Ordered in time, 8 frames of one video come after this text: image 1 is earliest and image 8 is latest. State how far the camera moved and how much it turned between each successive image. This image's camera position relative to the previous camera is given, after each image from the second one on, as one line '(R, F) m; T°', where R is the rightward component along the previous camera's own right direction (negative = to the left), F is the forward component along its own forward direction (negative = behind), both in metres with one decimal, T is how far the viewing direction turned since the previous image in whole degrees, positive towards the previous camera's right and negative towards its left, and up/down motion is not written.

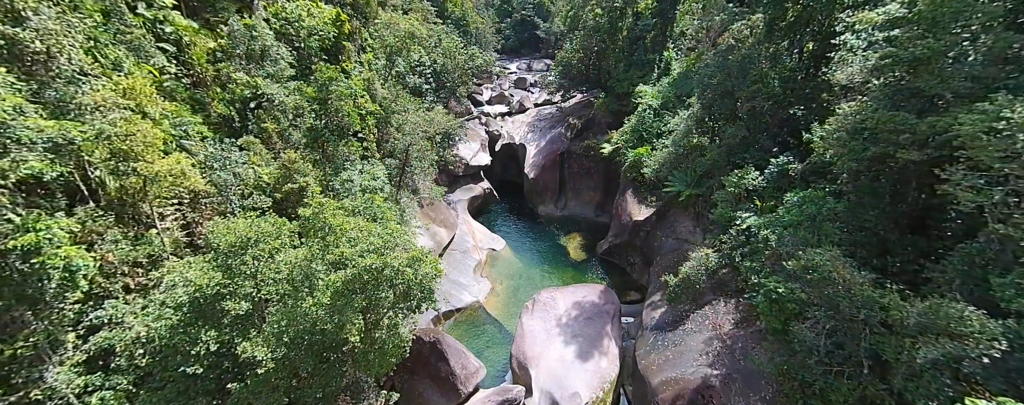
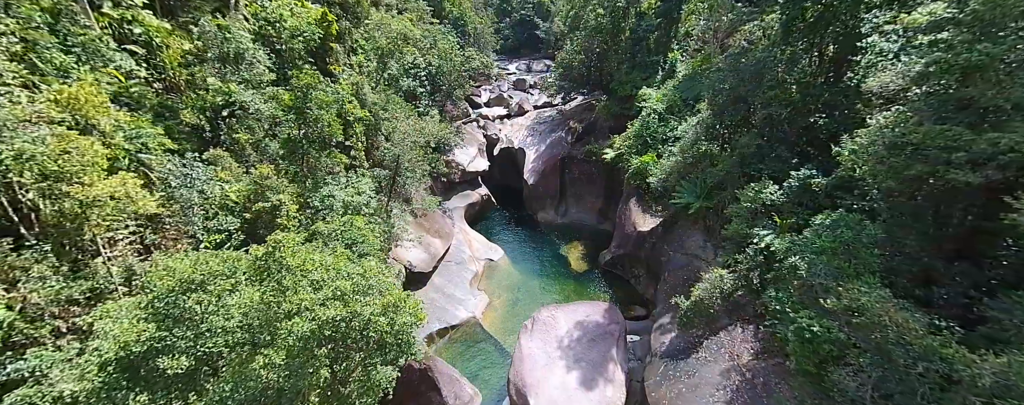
(+0.1, +0.9) m; 0°
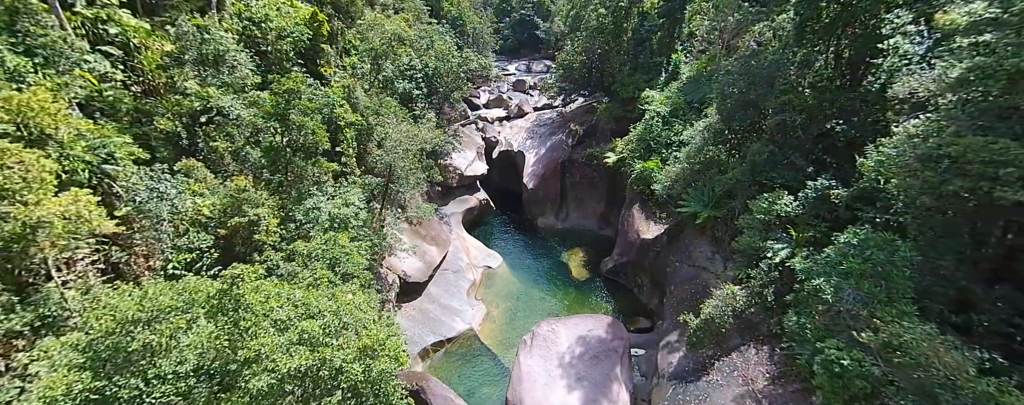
(0.0, +0.6) m; 0°
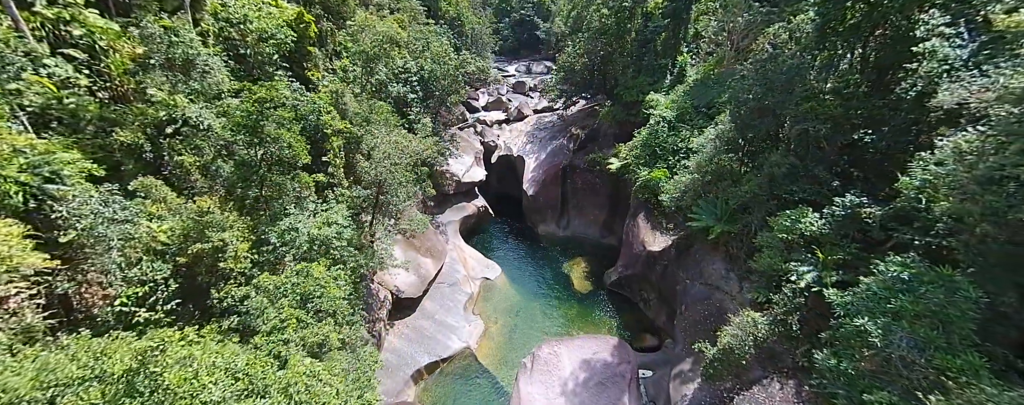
(0.0, +0.8) m; 0°
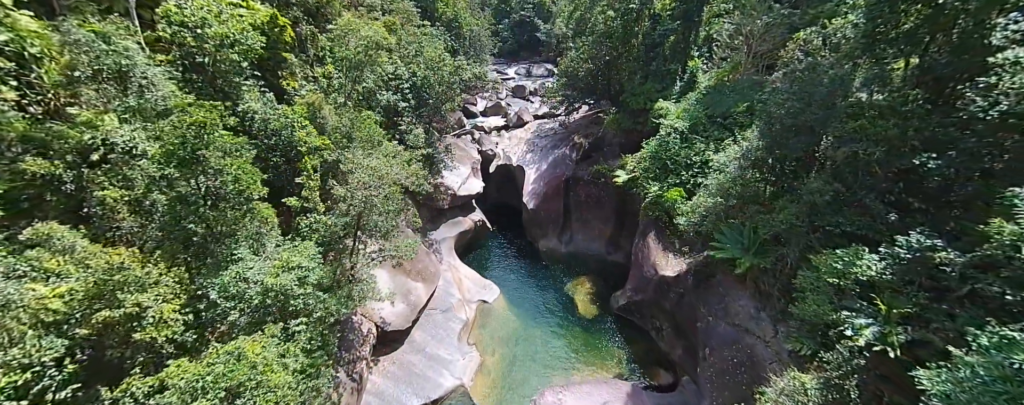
(0.0, +1.4) m; 0°
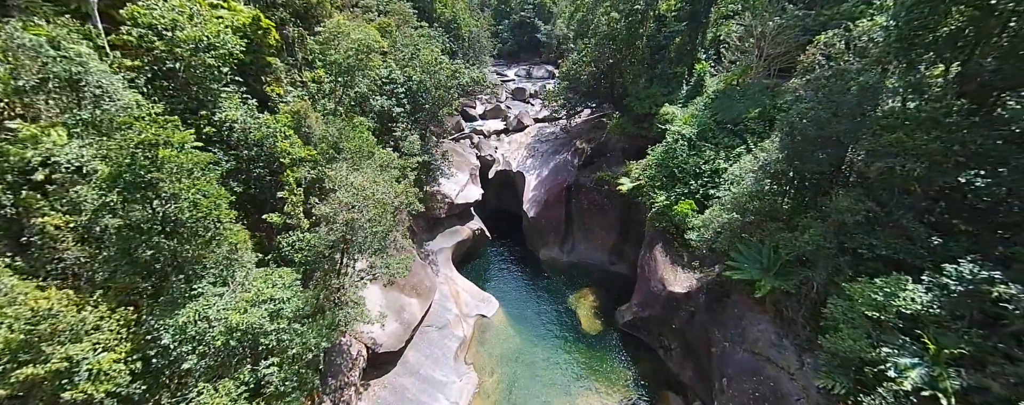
(0.0, +0.8) m; 0°
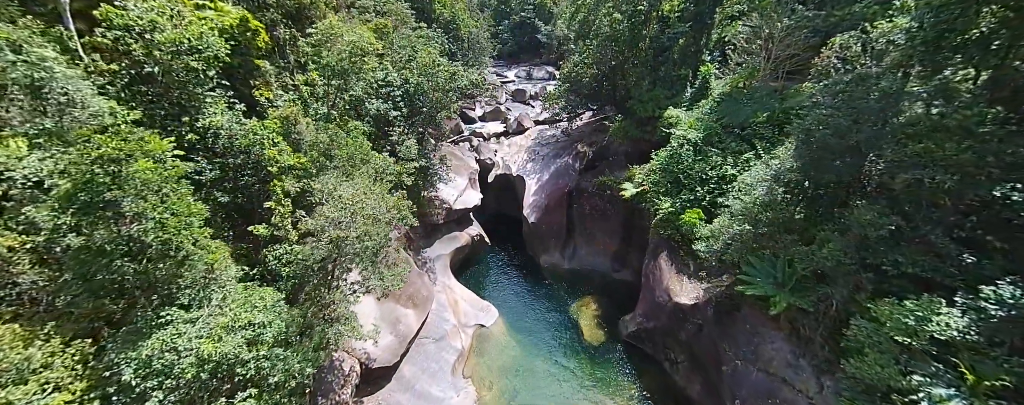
(0.0, +0.5) m; 0°
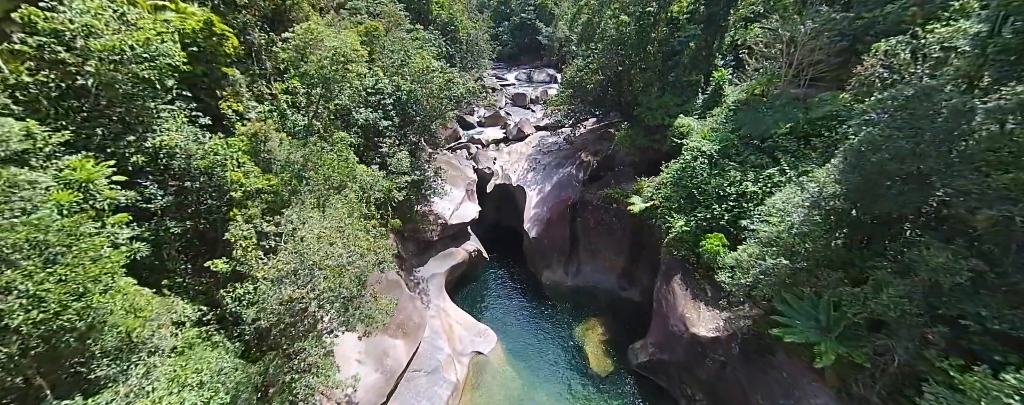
(0.0, +1.2) m; 0°
